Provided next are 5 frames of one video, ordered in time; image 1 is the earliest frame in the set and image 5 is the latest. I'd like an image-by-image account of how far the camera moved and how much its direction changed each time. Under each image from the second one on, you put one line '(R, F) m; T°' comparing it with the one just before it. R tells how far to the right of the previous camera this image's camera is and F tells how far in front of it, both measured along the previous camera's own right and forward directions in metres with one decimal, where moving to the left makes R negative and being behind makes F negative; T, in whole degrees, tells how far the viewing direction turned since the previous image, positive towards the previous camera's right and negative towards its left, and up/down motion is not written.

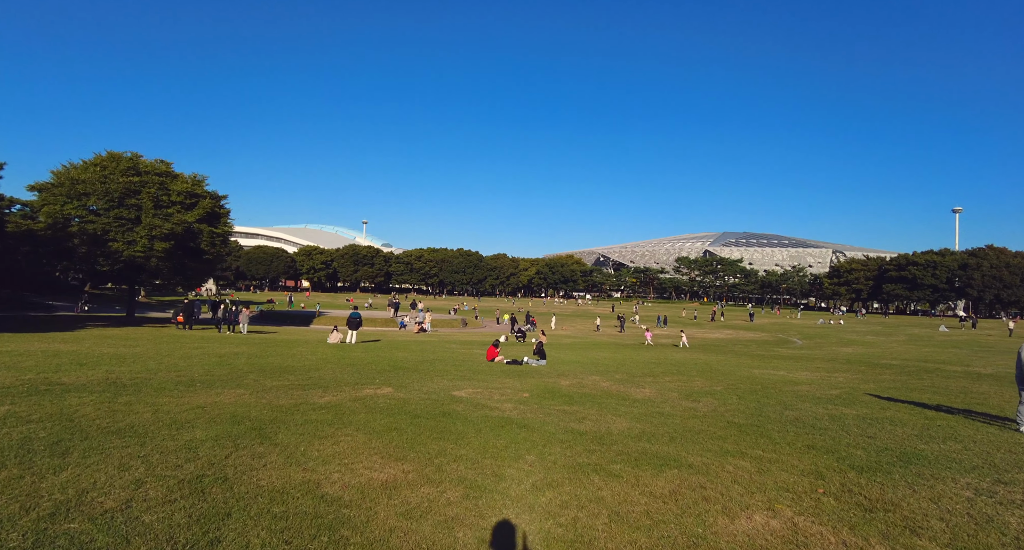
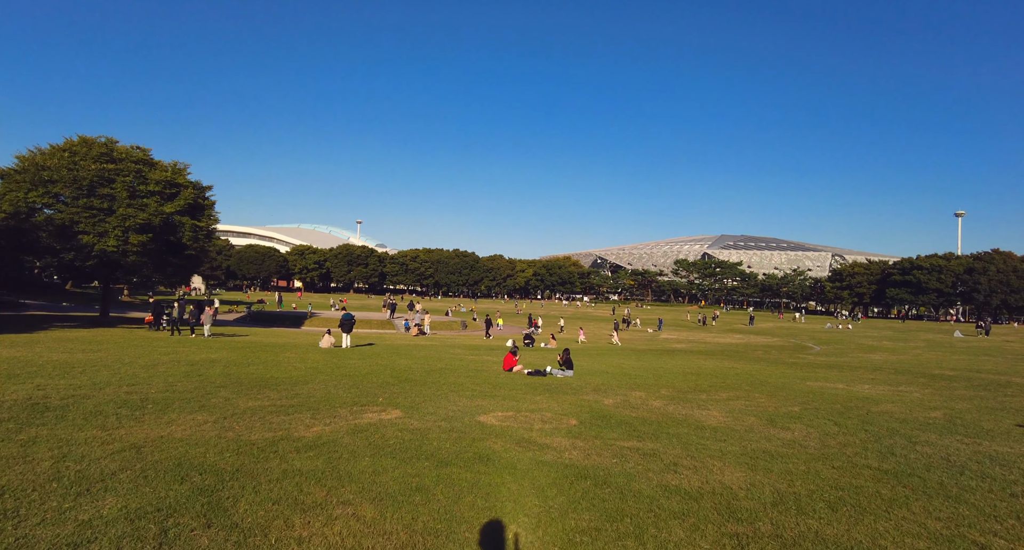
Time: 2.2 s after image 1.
(-0.8, +2.6) m; +1°
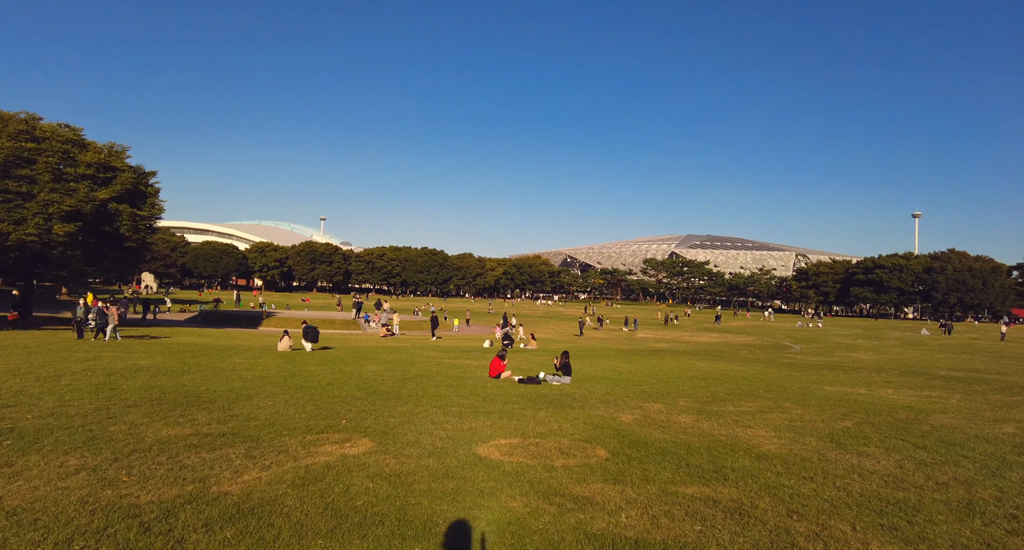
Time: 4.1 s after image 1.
(-0.5, +2.3) m; +3°
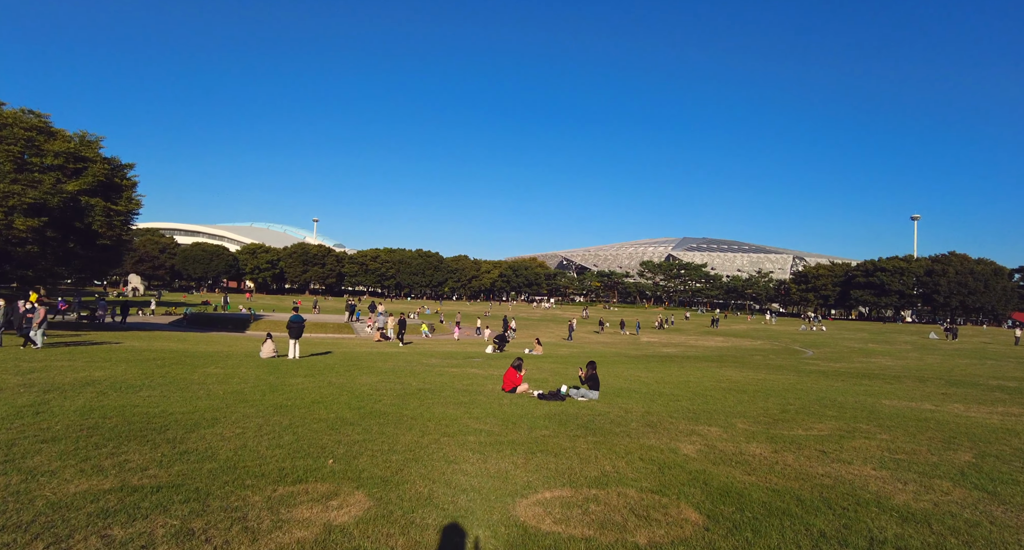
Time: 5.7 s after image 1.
(-0.5, +2.1) m; +1°
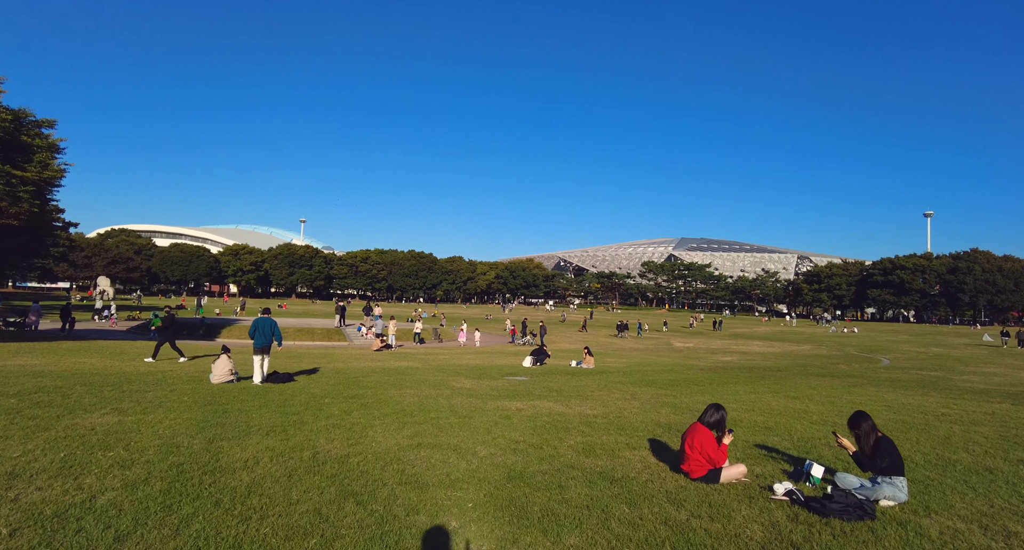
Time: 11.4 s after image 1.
(-2.2, +6.9) m; +1°
